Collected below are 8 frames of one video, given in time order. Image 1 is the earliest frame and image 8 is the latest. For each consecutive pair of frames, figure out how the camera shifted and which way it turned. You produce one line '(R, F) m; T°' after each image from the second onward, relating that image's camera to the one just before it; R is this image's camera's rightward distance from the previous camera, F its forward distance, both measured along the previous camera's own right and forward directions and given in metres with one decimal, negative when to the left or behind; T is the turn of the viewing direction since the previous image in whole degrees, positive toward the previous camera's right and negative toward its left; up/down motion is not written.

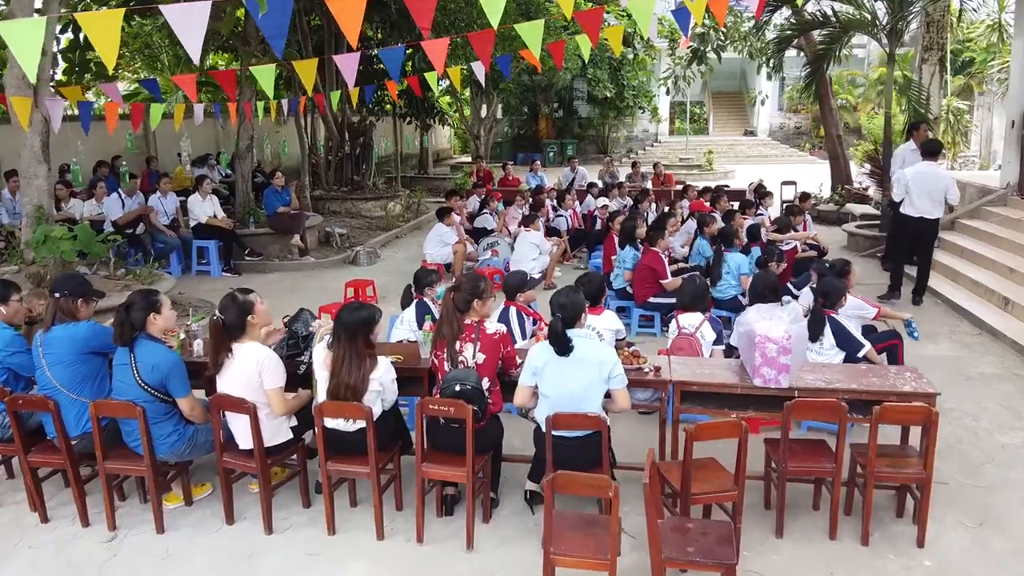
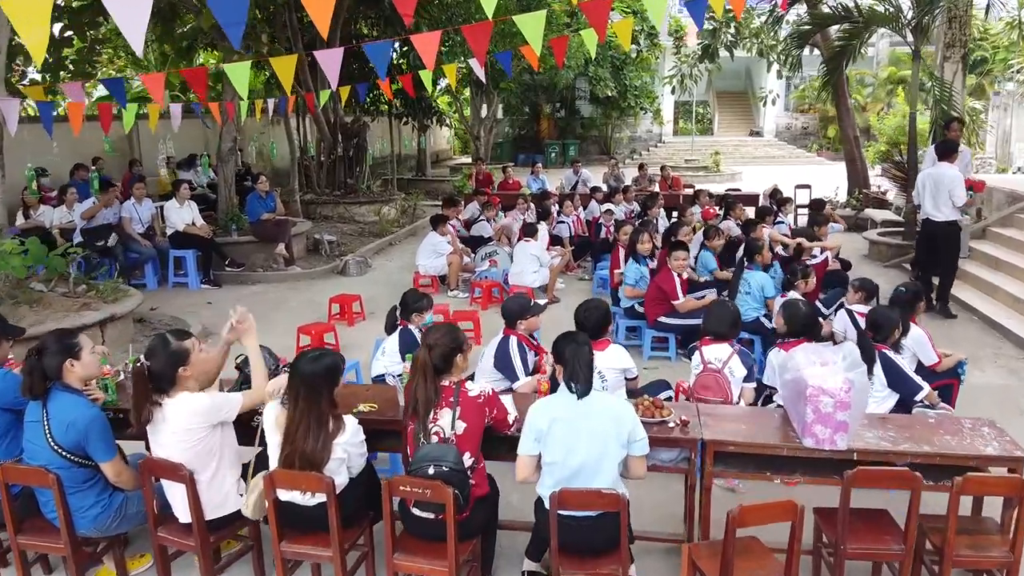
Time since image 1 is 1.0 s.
(0.0, +0.6) m; 0°
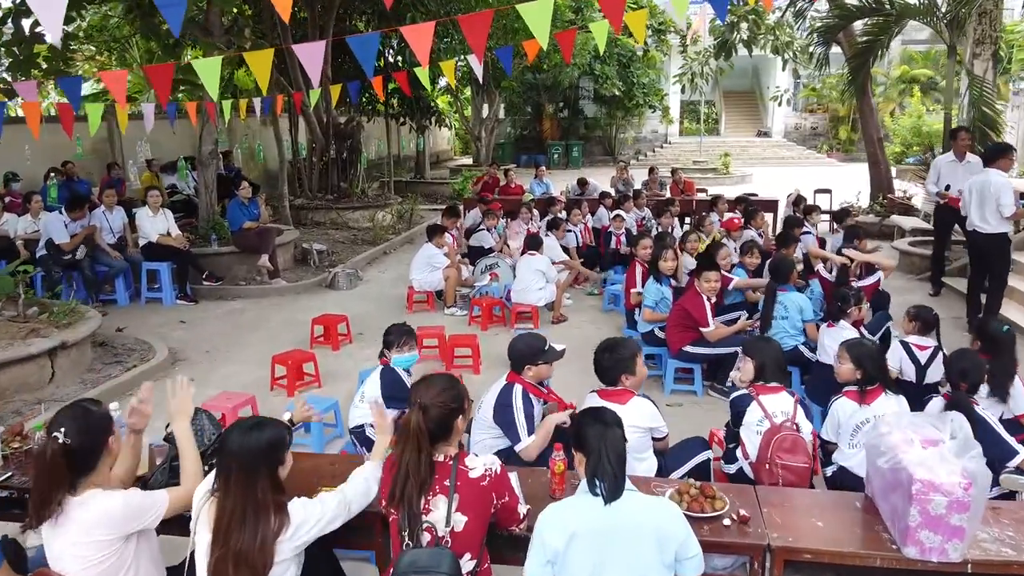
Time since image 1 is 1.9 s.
(0.0, +0.6) m; 0°
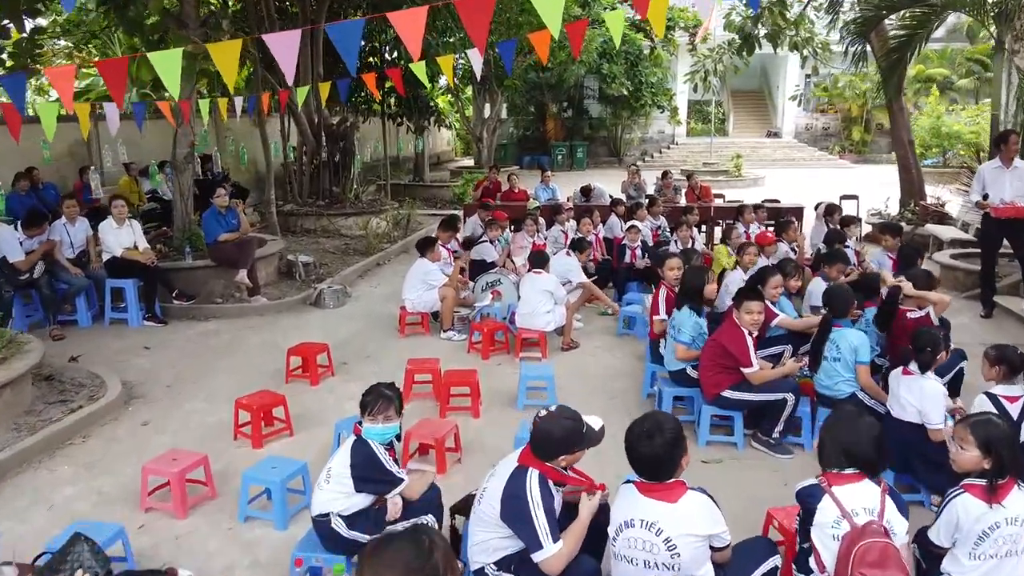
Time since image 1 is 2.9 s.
(0.0, +0.7) m; 0°
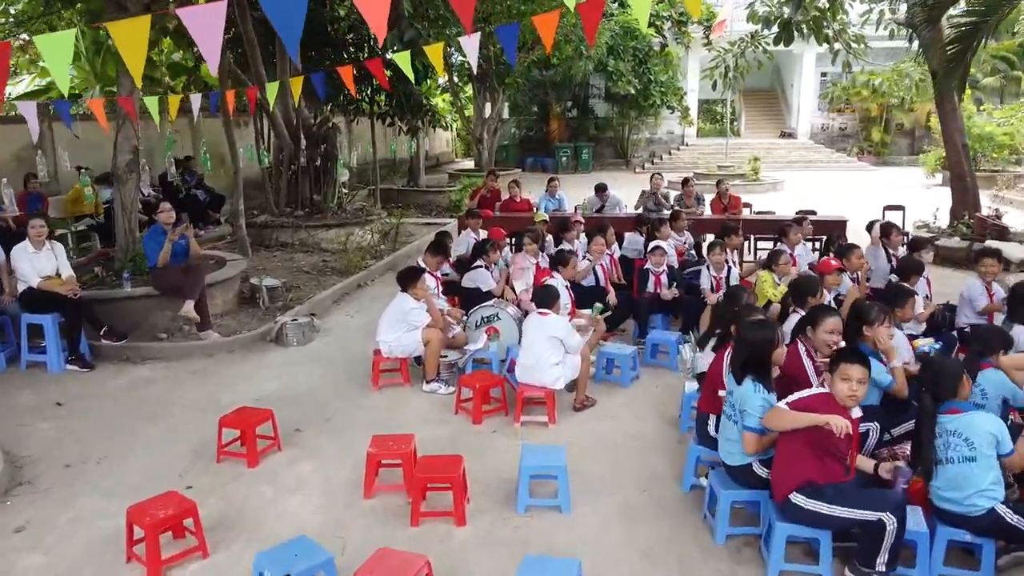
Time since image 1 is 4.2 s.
(0.0, +1.1) m; 0°
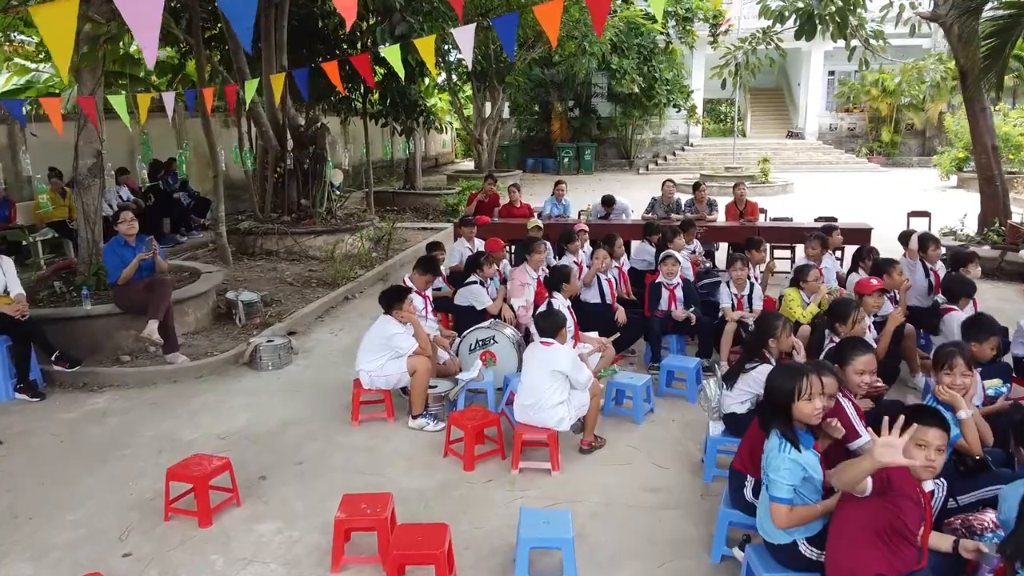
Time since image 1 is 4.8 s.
(0.0, +0.6) m; 0°
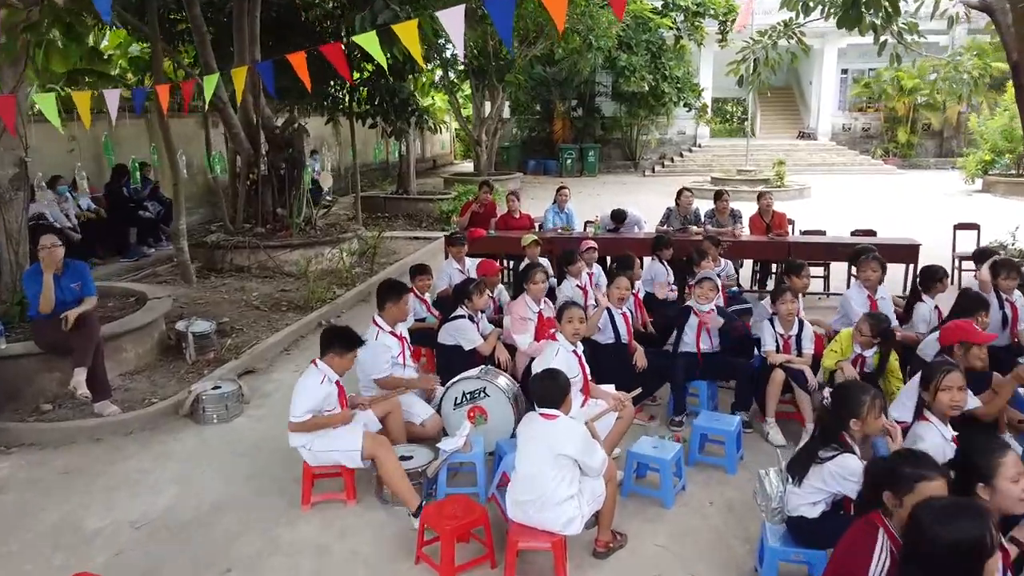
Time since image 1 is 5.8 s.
(0.0, +0.9) m; 0°
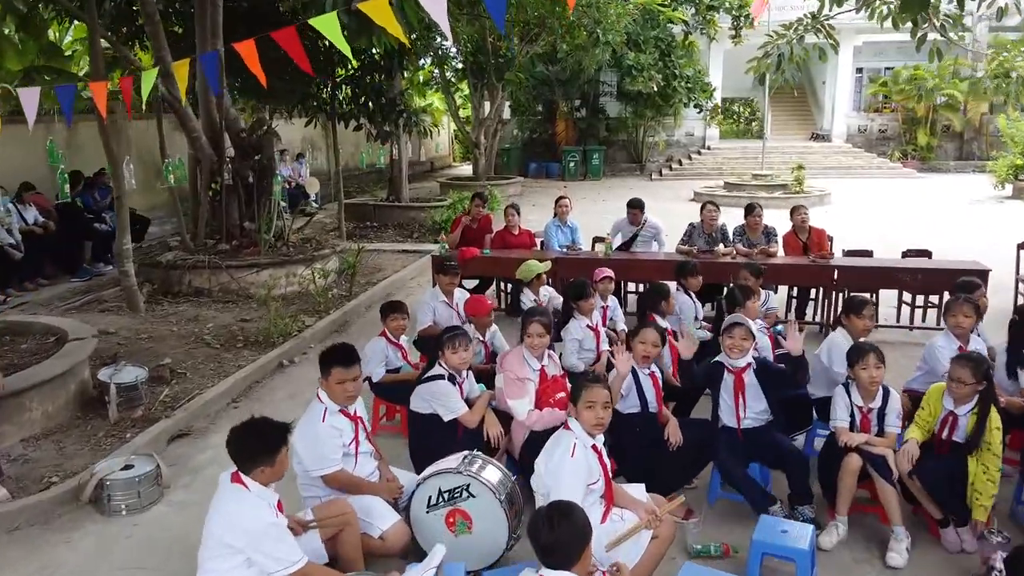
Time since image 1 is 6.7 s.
(0.0, +1.0) m; 0°
